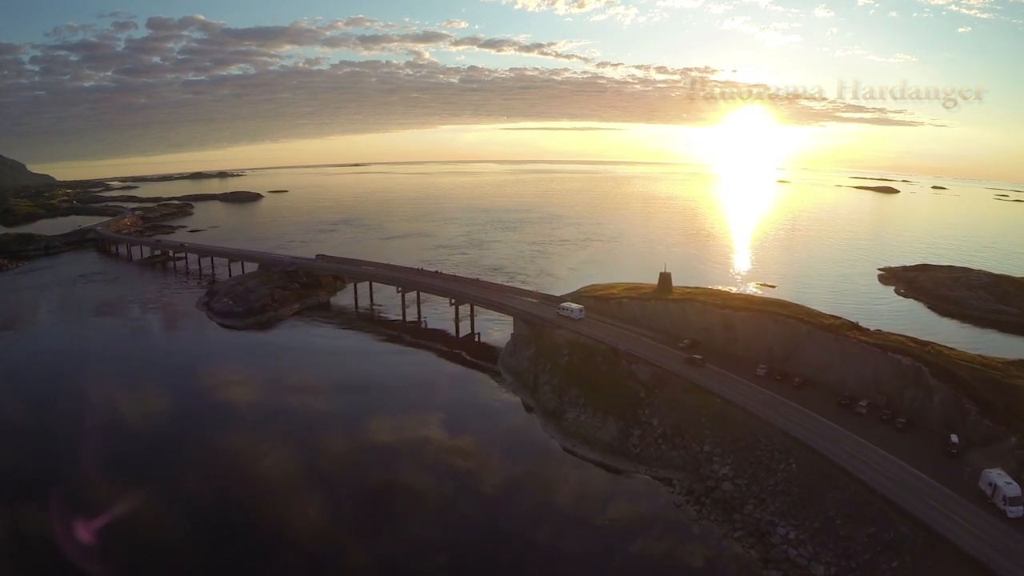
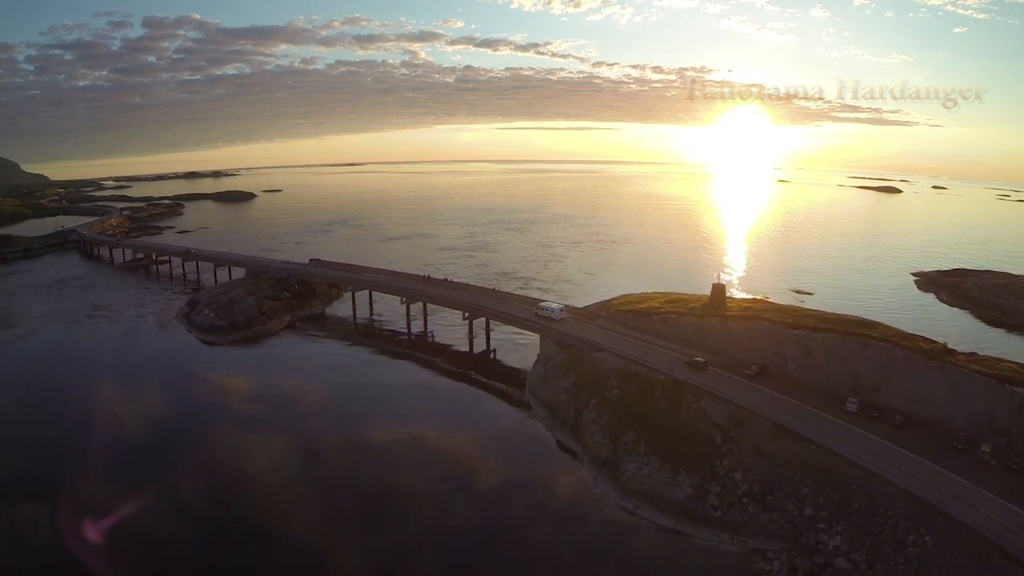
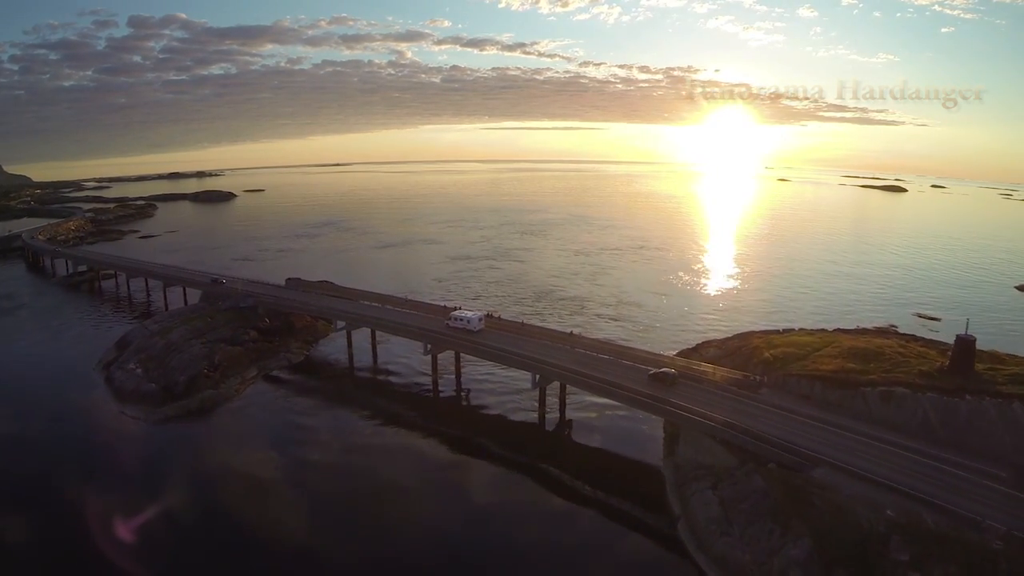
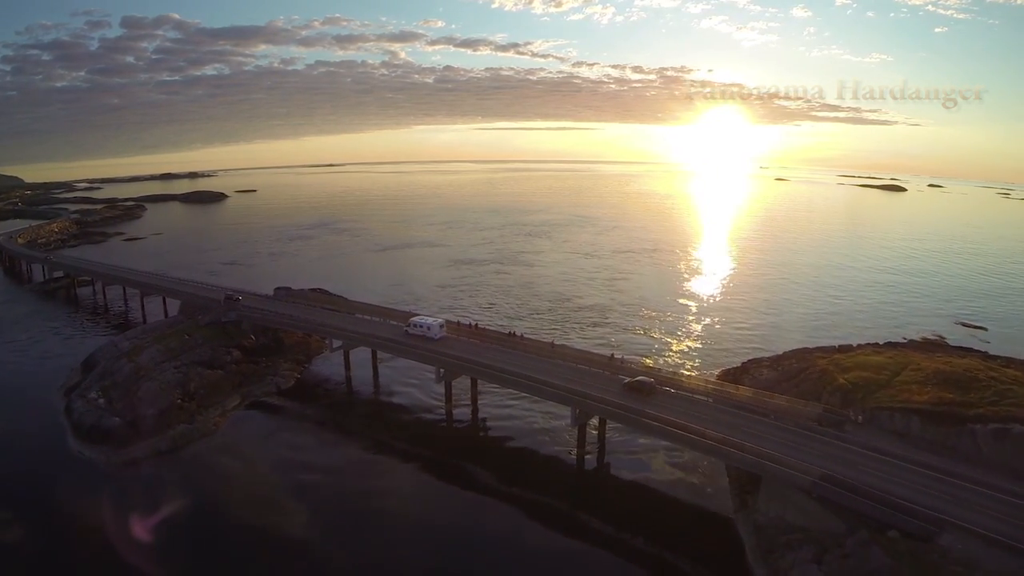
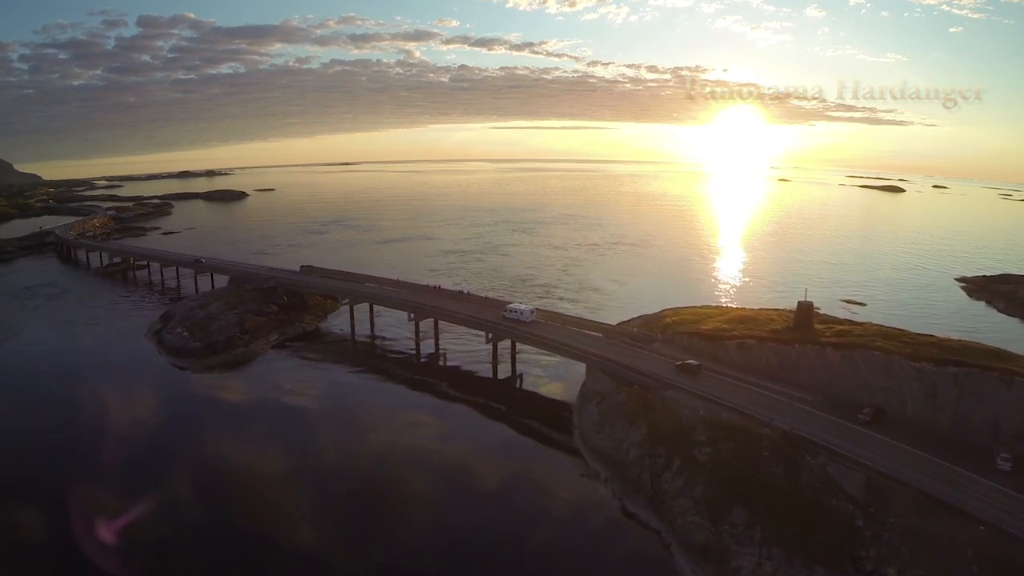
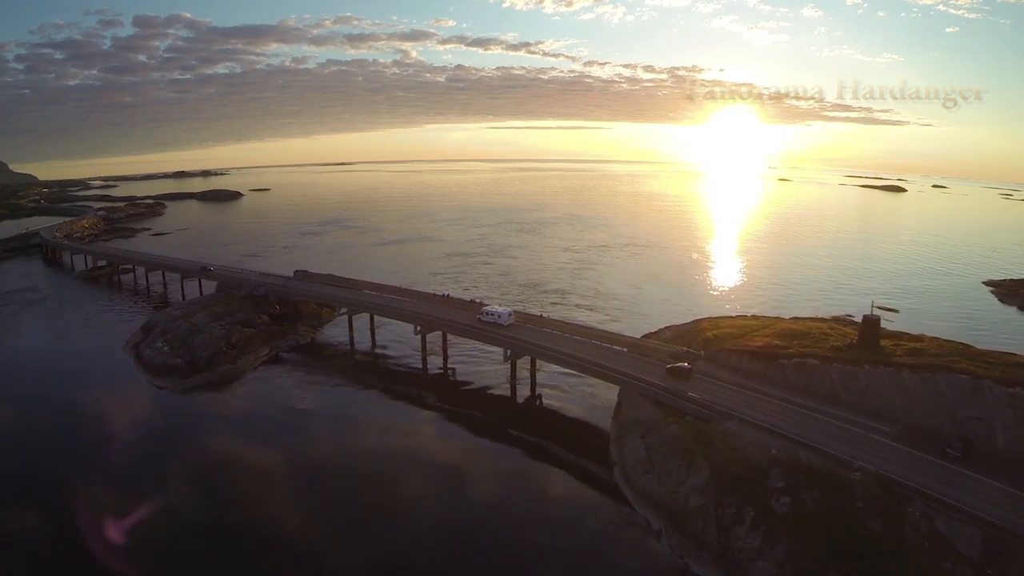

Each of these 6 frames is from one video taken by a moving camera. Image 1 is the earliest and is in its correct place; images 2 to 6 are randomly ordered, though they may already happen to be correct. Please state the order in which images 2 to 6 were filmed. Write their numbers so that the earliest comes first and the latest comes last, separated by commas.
2, 5, 6, 3, 4
